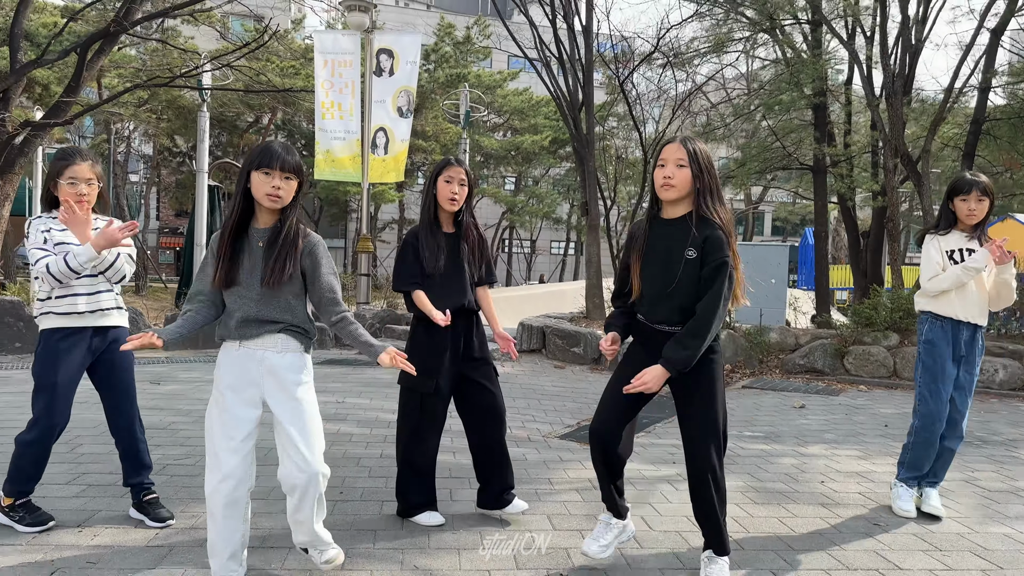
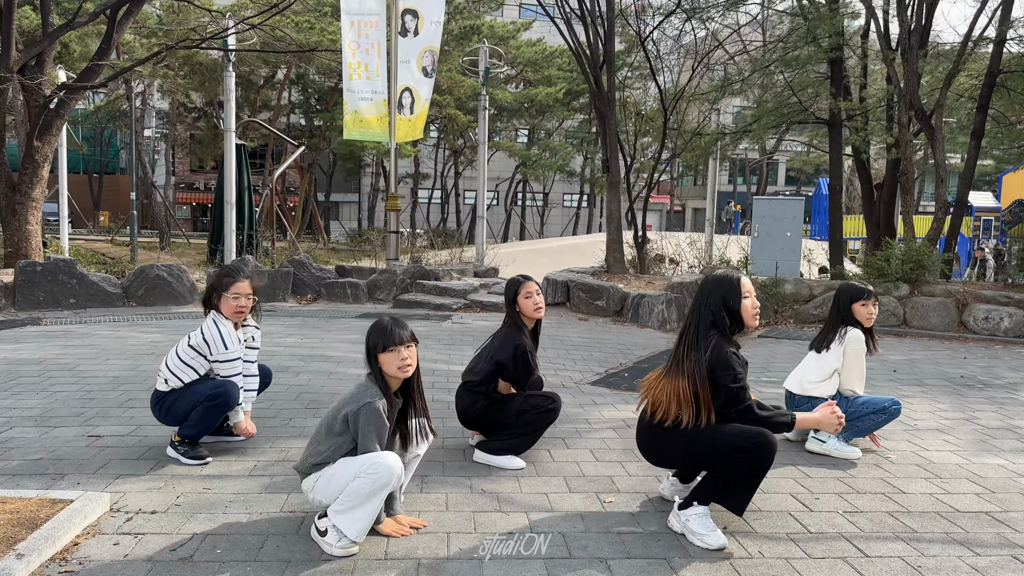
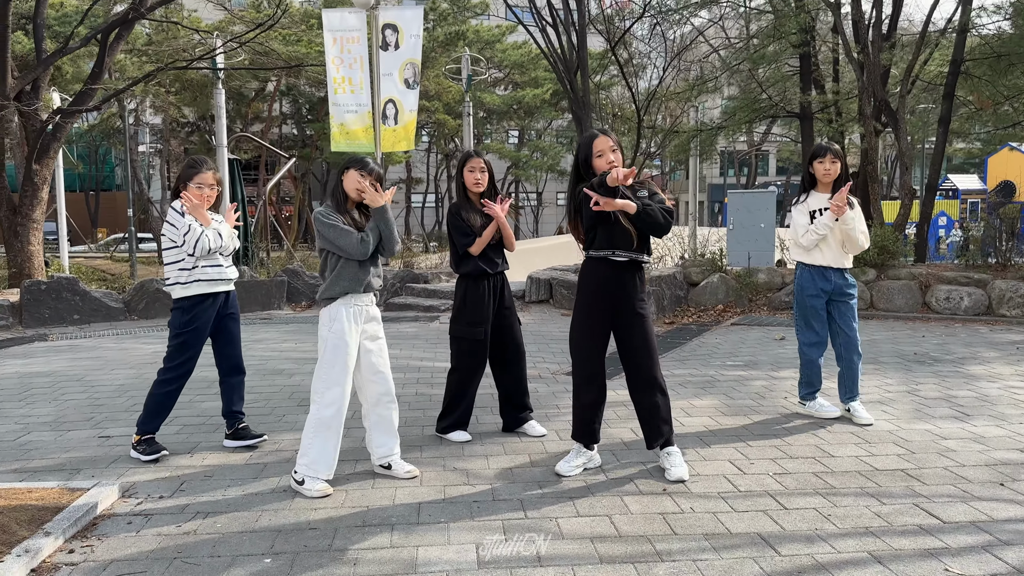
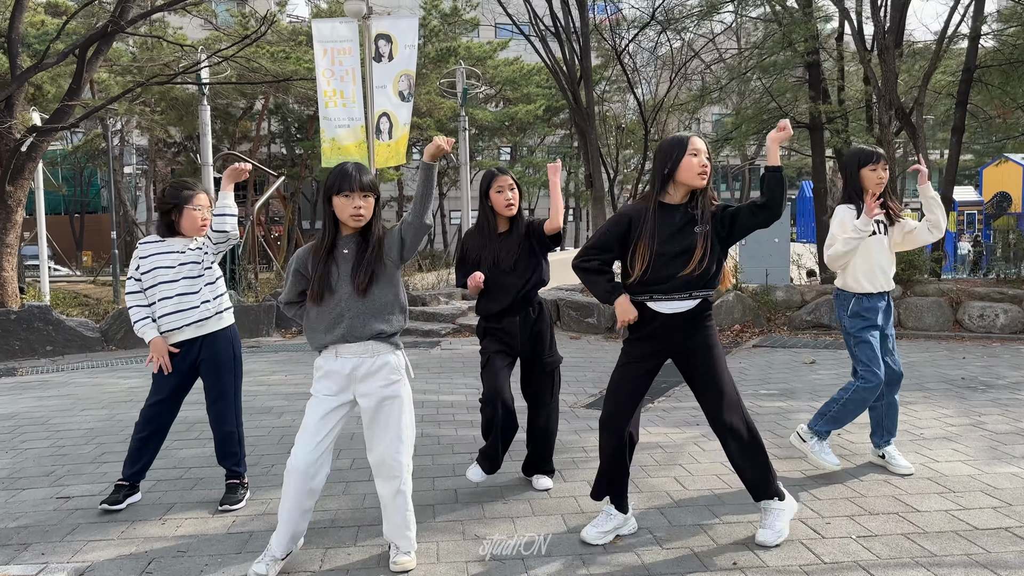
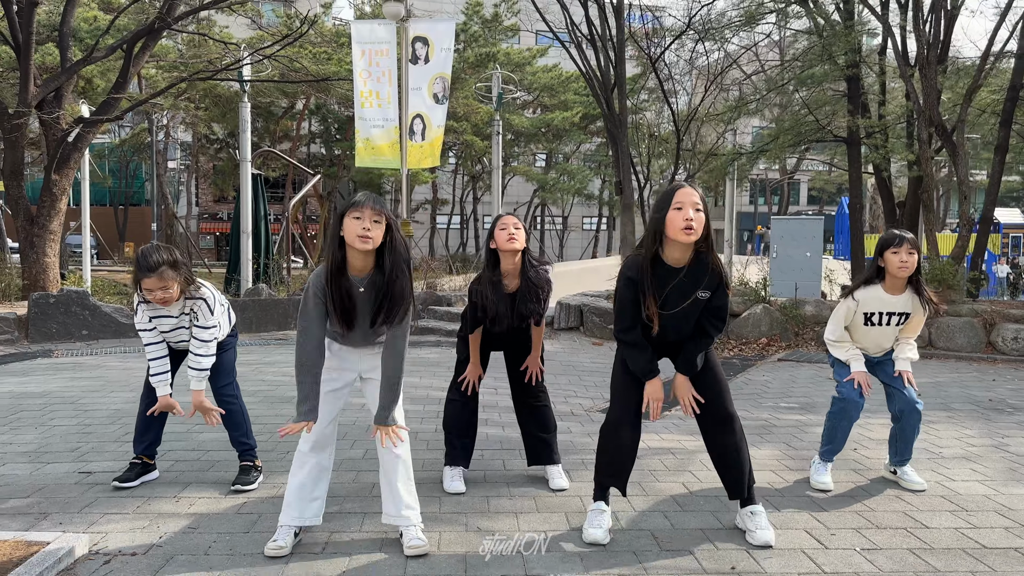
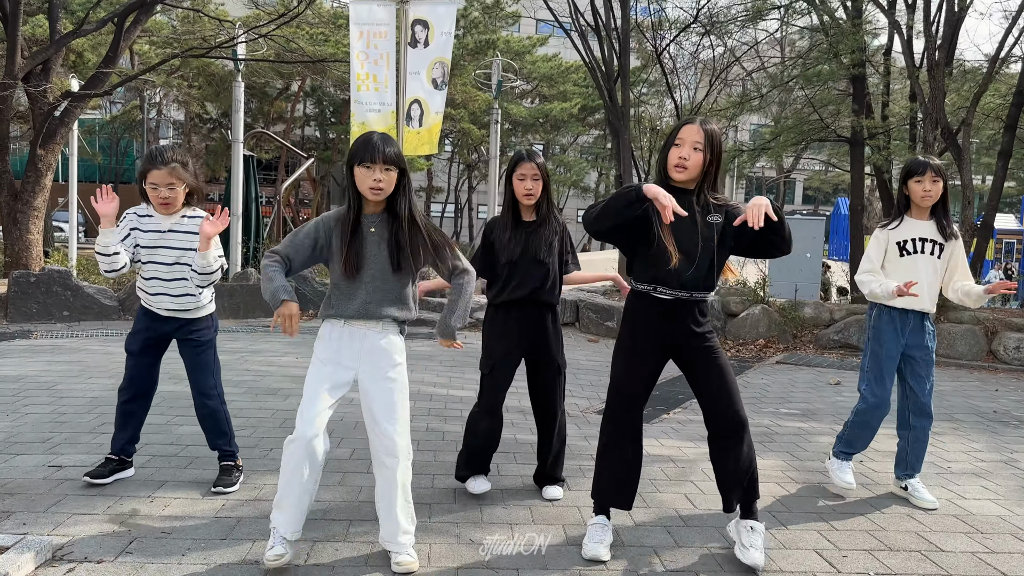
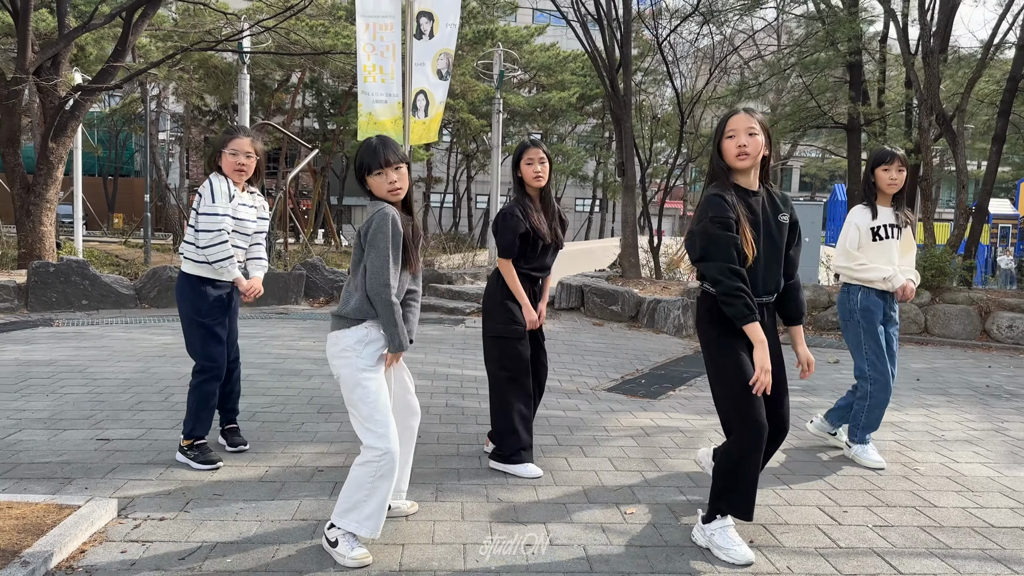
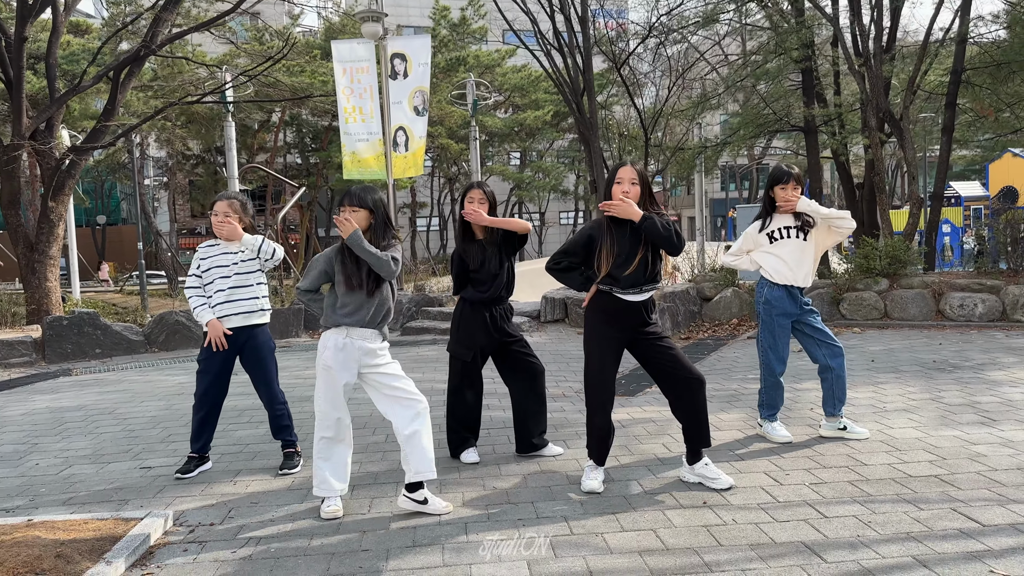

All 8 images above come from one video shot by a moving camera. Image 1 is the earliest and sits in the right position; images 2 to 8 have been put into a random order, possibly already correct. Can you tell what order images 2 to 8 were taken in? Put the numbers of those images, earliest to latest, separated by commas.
3, 6, 5, 8, 4, 2, 7
